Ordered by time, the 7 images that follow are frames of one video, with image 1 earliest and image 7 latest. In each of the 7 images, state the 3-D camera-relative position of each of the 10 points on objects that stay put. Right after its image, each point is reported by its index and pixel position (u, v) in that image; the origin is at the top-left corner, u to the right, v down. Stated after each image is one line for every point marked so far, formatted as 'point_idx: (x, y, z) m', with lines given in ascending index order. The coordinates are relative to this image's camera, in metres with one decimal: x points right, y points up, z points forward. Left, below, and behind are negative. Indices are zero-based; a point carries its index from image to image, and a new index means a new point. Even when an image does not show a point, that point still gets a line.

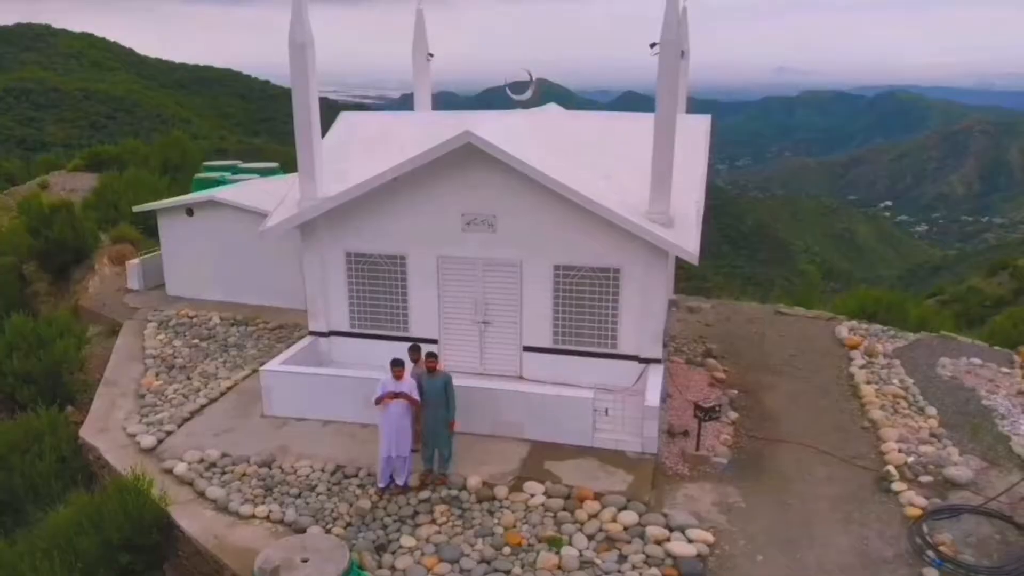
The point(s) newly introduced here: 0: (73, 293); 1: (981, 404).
0: (-5.0, -0.1, +9.1) m
1: (+3.7, -0.9, +6.3) m
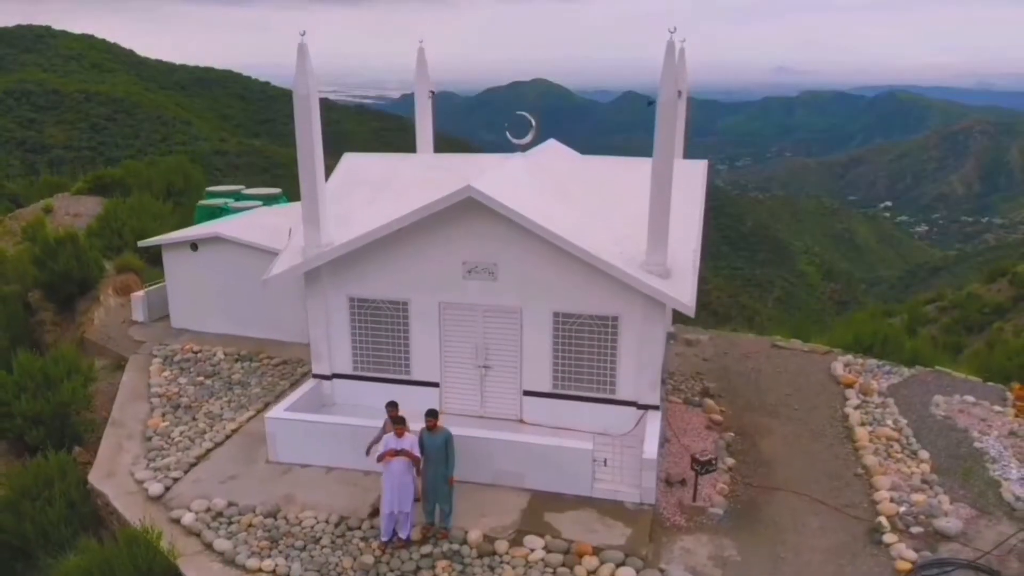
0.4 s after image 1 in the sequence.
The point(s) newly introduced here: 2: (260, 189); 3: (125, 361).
0: (-5.0, -0.4, +9.2) m
1: (+3.7, -1.3, +6.4) m
2: (-3.6, +1.4, +11.5) m
3: (-4.0, -0.8, +8.2) m
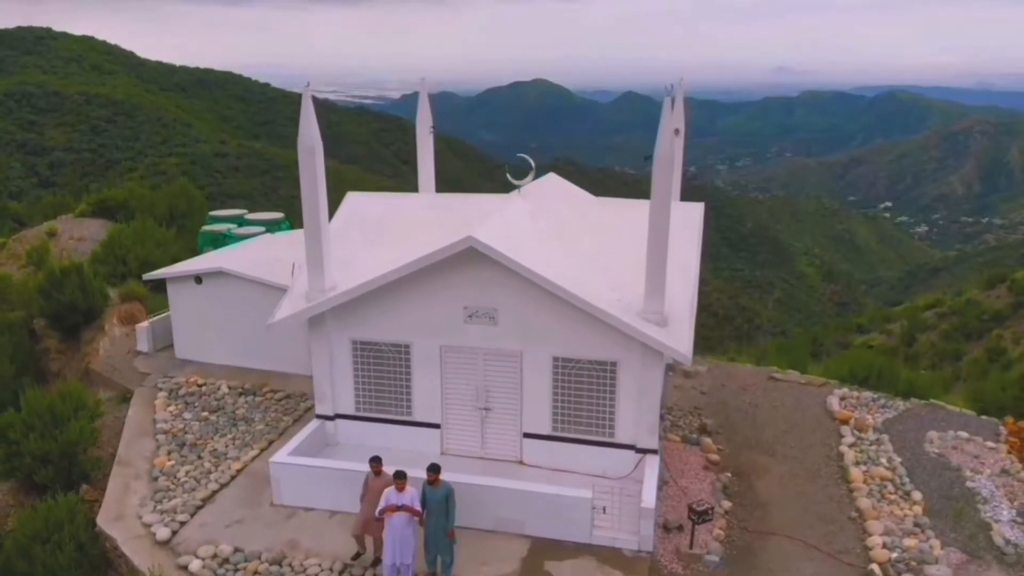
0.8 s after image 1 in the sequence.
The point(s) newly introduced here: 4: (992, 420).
0: (-5.0, -0.8, +9.3) m
1: (+3.7, -1.6, +6.5) m
2: (-3.6, +1.1, +11.6) m
3: (-4.0, -1.1, +8.3) m
4: (+4.8, -1.3, +7.9) m
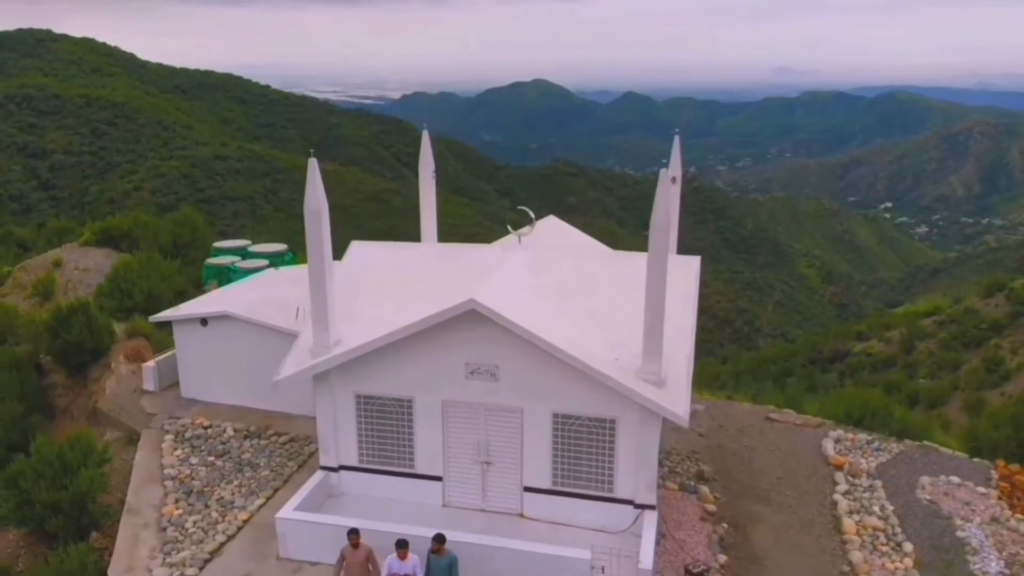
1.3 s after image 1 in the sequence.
0: (-5.0, -1.2, +9.5) m
1: (+3.7, -2.1, +6.6) m
2: (-3.6, +0.6, +11.8) m
3: (-4.0, -1.6, +8.5) m
4: (+4.8, -1.8, +8.1) m
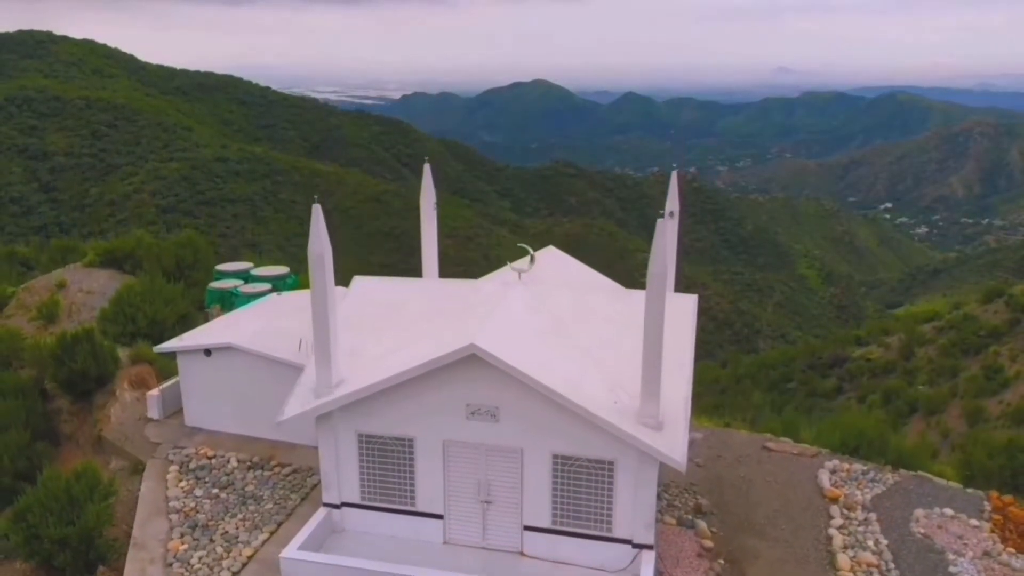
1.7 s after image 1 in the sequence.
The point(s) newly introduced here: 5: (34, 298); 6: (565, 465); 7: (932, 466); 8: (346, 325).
0: (-5.0, -1.6, +9.6) m
1: (+3.7, -2.4, +6.8) m
2: (-3.6, +0.3, +11.9) m
3: (-4.0, -1.9, +8.6) m
4: (+4.8, -2.1, +8.2) m
5: (-7.5, -0.1, +12.5) m
6: (+0.4, -1.4, +6.3) m
7: (+4.8, -2.0, +9.1) m
8: (-1.5, -0.3, +7.4) m
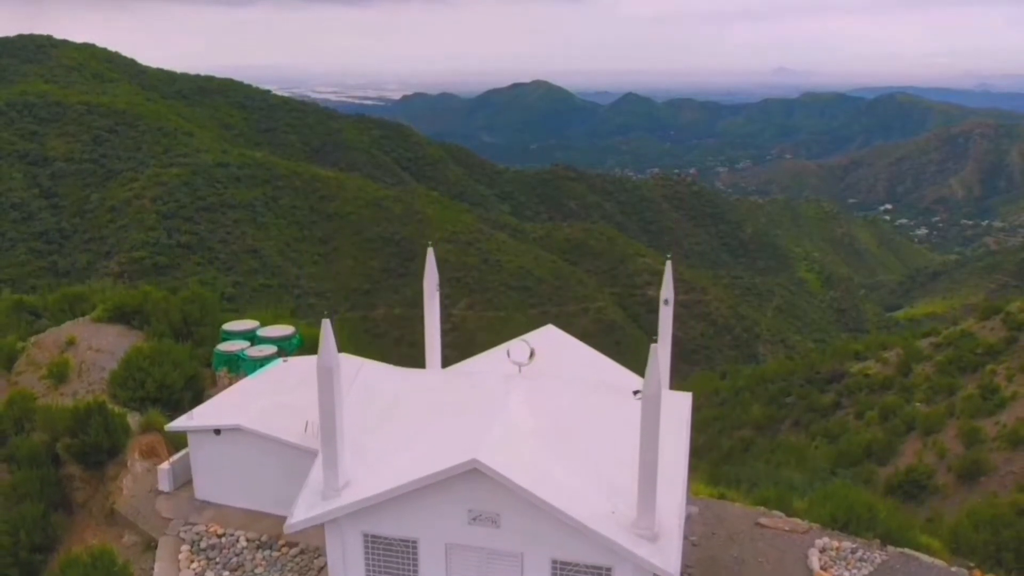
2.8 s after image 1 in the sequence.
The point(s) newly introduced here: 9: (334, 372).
0: (-5.0, -2.5, +9.8) m
1: (+3.7, -3.3, +7.0) m
2: (-3.6, -0.6, +12.2) m
3: (-4.0, -2.8, +8.8) m
4: (+4.8, -3.0, +8.4) m
5: (-7.5, -1.1, +12.7) m
6: (+0.4, -2.3, +6.5) m
7: (+4.8, -3.0, +9.4) m
8: (-1.5, -1.3, +7.6) m
9: (-1.5, -0.7, +6.7) m
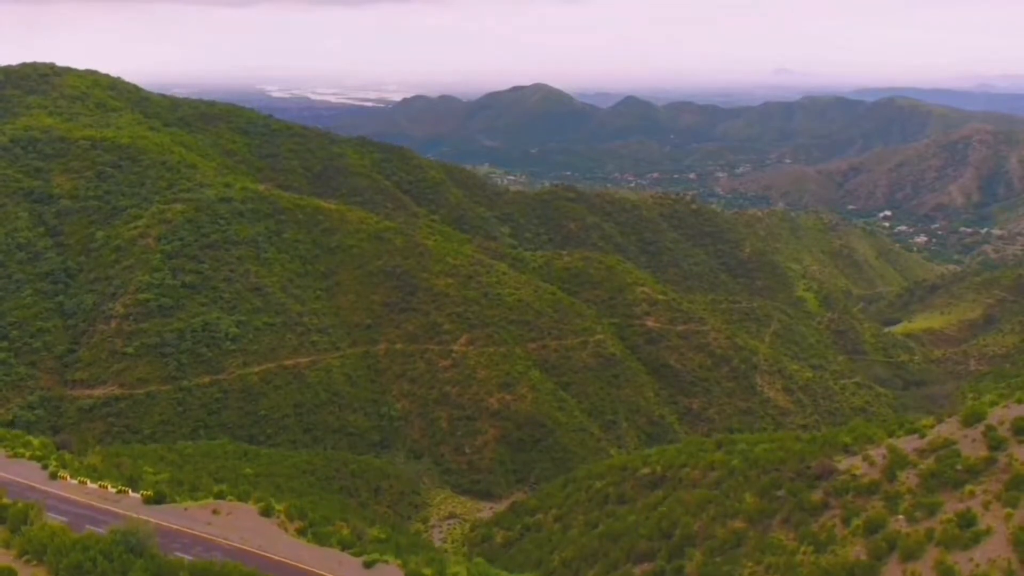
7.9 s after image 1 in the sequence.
0: (-5.0, -8.9, +11.7) m
1: (+3.7, -9.7, +8.9) m
2: (-3.6, -7.1, +14.0) m
3: (-4.0, -9.2, +10.7) m
4: (+4.8, -9.4, +10.3) m
5: (-7.5, -7.5, +14.6) m
6: (+0.4, -8.7, +8.4) m
7: (+4.8, -9.4, +11.3) m
8: (-1.6, -7.7, +9.5) m
9: (-1.5, -7.1, +8.6) m
